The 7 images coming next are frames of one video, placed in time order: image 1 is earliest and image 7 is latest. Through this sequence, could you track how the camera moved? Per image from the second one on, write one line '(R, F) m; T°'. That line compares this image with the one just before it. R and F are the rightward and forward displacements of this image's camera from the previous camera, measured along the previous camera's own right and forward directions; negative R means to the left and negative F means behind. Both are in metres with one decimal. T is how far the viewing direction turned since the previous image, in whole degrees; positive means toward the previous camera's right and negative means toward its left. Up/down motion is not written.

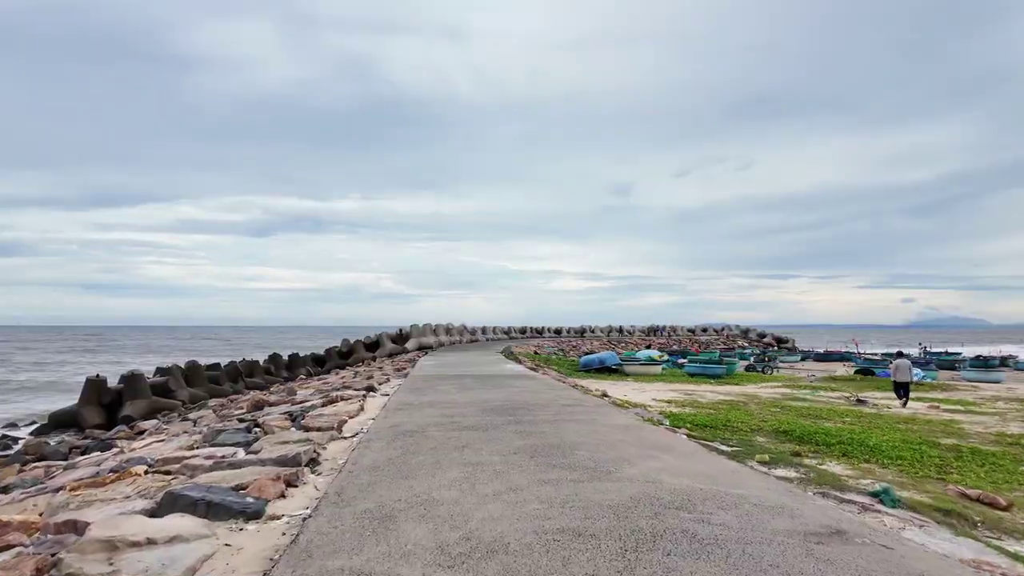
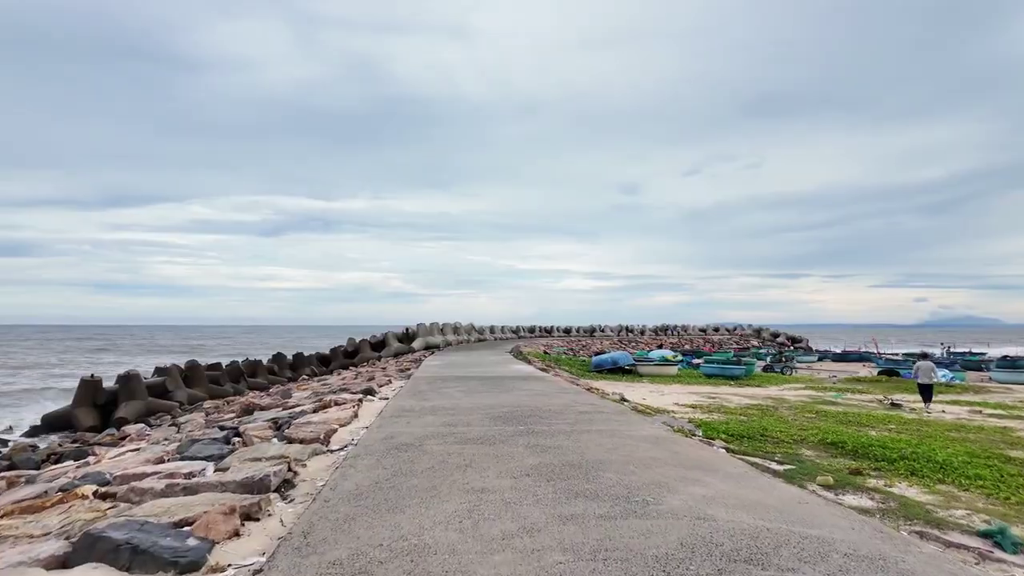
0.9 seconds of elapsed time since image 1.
(0.0, +0.8) m; -1°
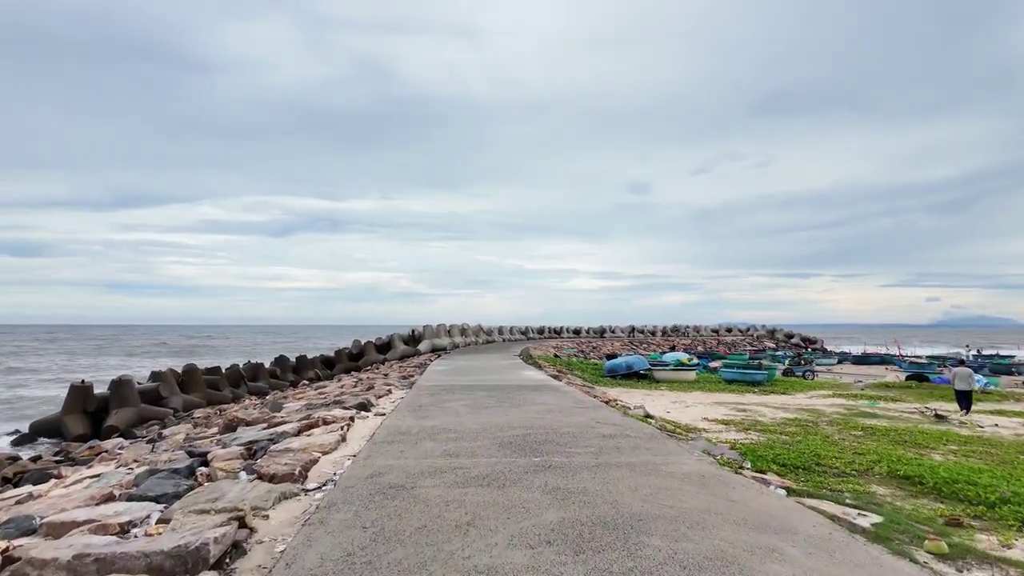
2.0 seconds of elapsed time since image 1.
(0.0, +0.9) m; -1°
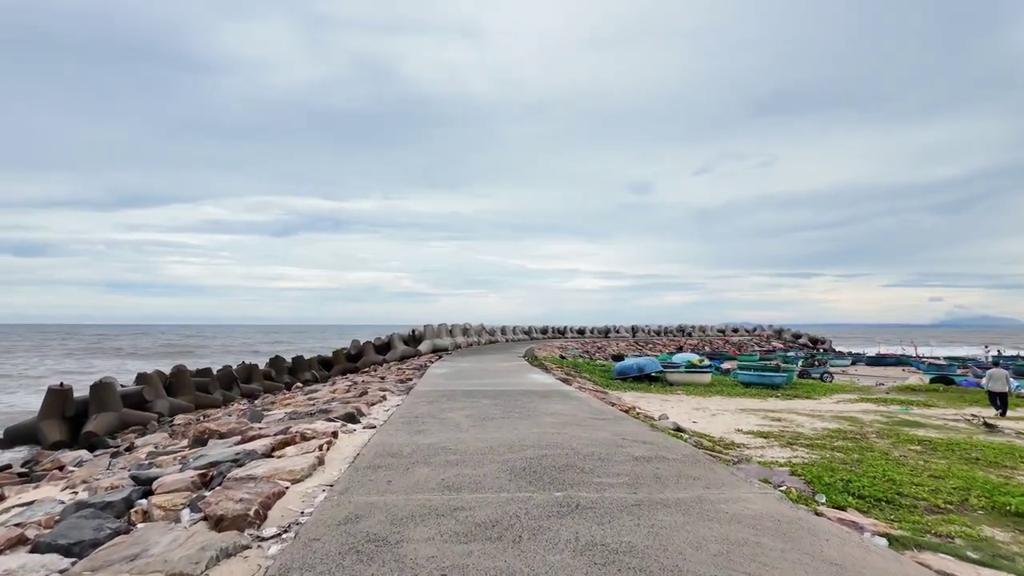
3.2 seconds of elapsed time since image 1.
(-0.1, +1.0) m; 0°
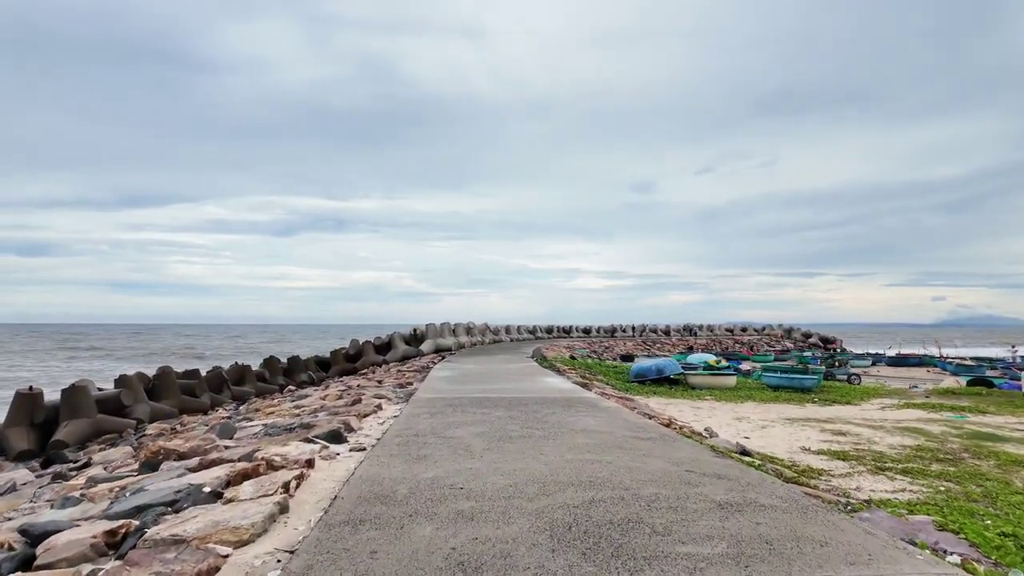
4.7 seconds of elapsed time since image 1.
(-0.2, +1.4) m; 0°
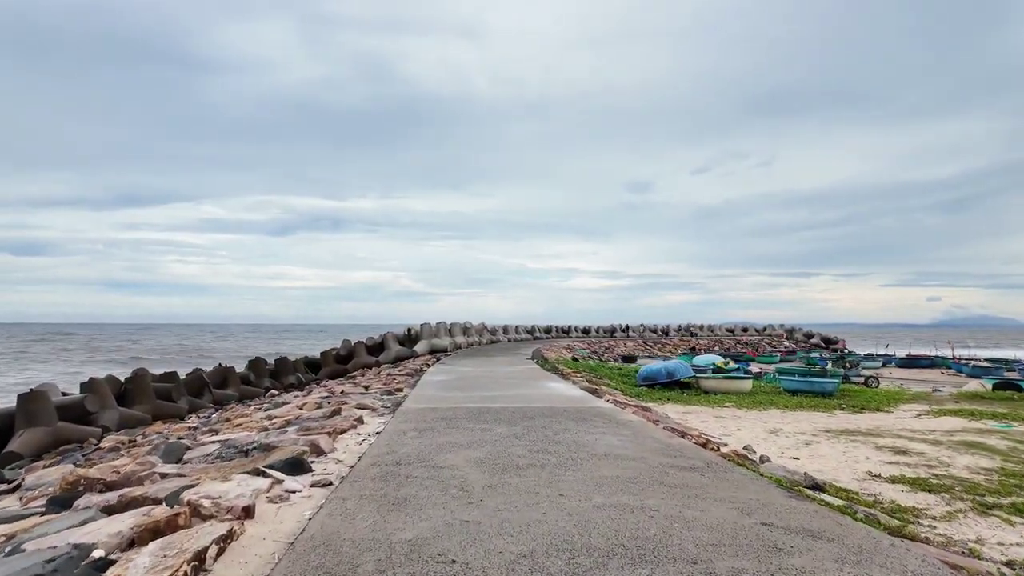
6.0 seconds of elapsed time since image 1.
(-0.1, +1.2) m; 0°
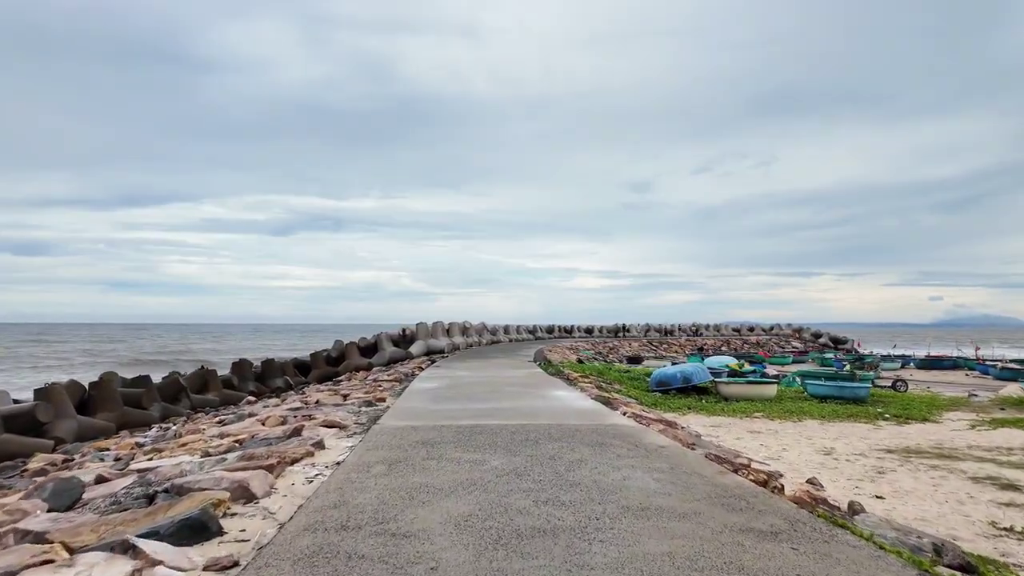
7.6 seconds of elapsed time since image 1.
(0.0, +1.4) m; 0°
